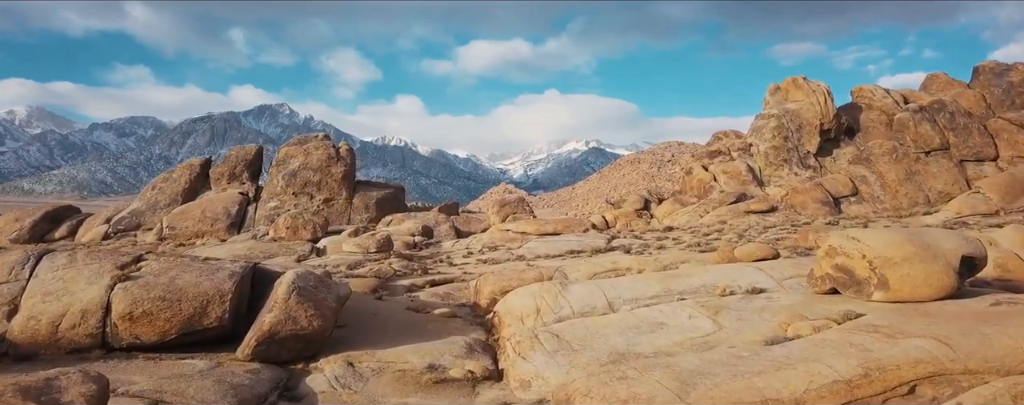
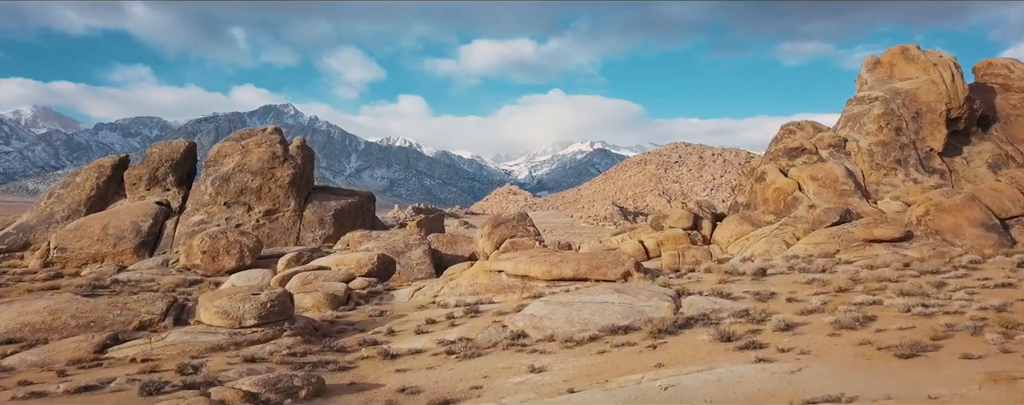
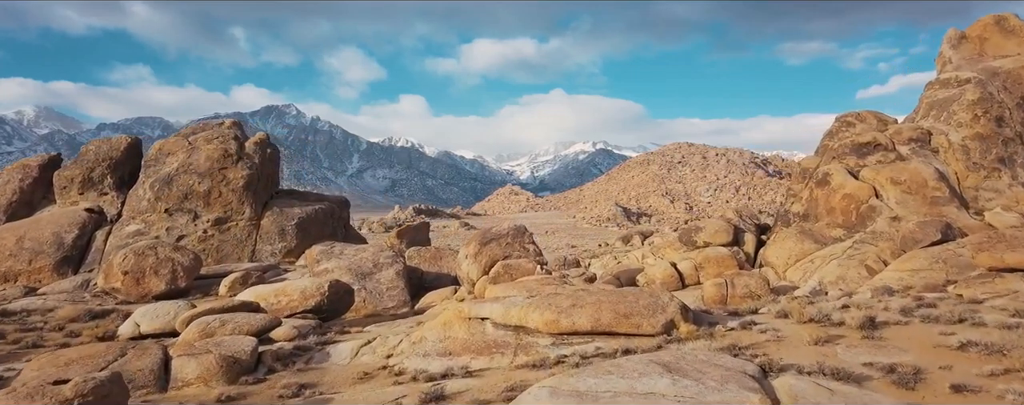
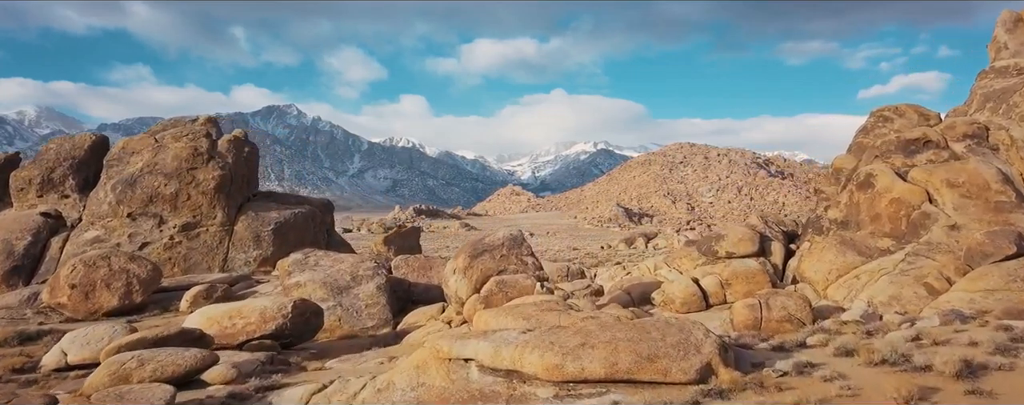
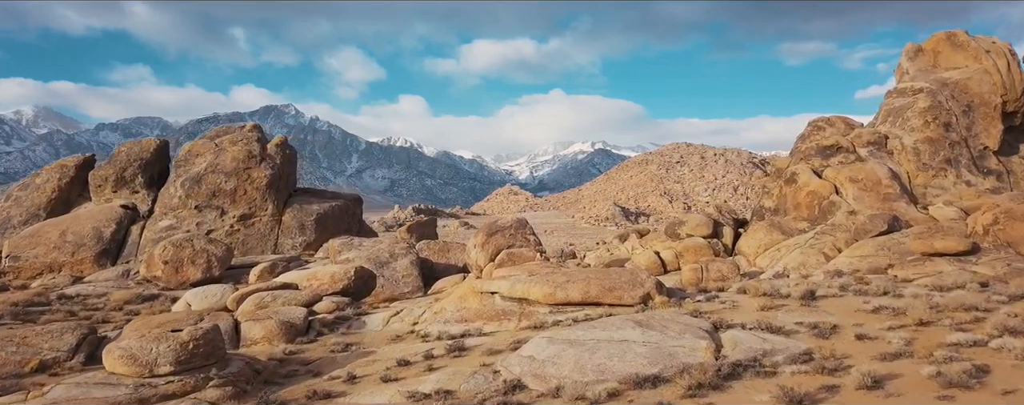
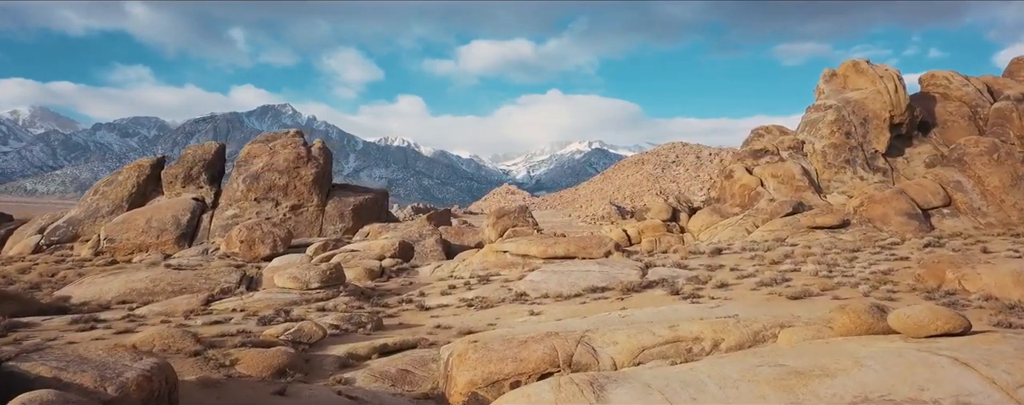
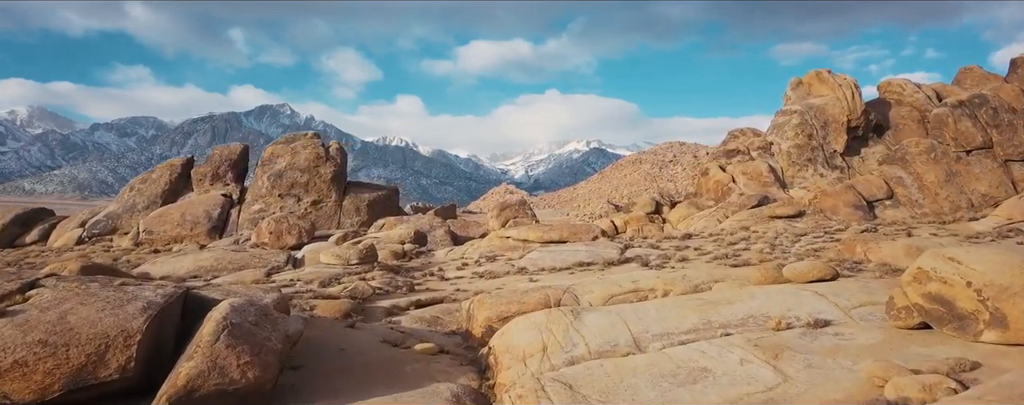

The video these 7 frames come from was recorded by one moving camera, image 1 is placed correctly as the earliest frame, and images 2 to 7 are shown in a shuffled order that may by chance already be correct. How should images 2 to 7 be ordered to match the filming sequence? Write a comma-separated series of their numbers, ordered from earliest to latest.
7, 6, 2, 5, 3, 4
